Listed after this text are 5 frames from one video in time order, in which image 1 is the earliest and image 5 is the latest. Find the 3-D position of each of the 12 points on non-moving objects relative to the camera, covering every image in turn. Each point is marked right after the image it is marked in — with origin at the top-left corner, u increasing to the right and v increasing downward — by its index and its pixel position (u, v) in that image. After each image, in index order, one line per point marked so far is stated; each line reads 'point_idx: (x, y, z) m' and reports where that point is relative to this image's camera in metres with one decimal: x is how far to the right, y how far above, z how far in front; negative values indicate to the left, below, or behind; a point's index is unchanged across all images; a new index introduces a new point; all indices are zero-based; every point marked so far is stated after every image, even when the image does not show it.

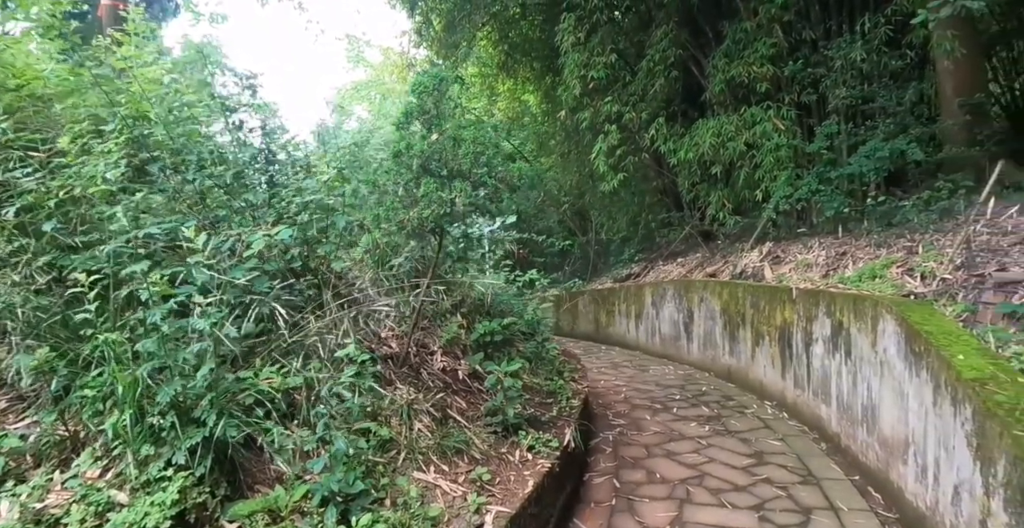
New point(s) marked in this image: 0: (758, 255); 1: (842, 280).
0: (+2.5, +0.1, +5.6) m
1: (+2.3, -0.1, +3.8) m
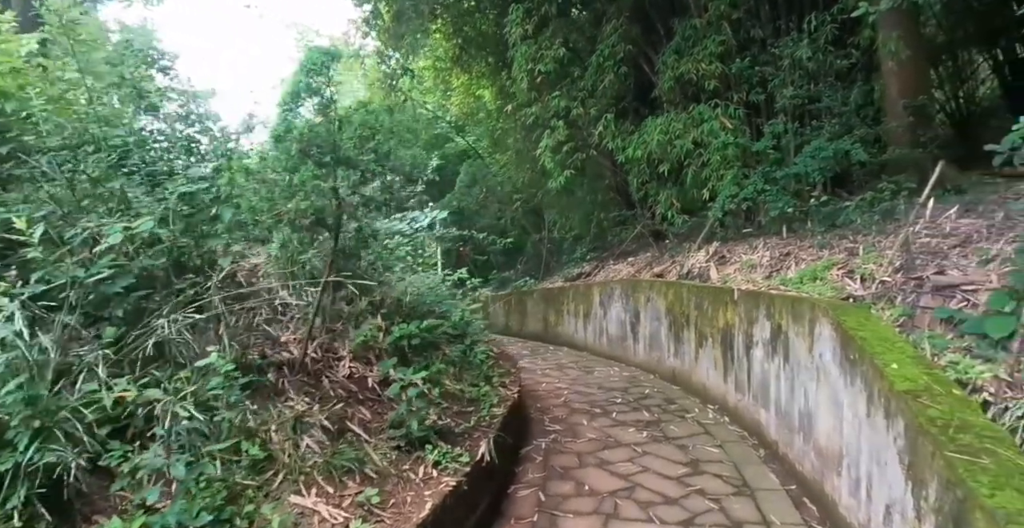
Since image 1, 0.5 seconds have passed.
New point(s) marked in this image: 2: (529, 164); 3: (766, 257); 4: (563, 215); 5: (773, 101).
0: (+1.9, +0.1, +5.5) m
1: (+1.8, -0.1, +3.7) m
2: (+0.3, +1.6, +9.1) m
3: (+2.1, +0.1, +4.5) m
4: (+0.8, +0.8, +9.3) m
5: (+2.5, +1.6, +5.5) m
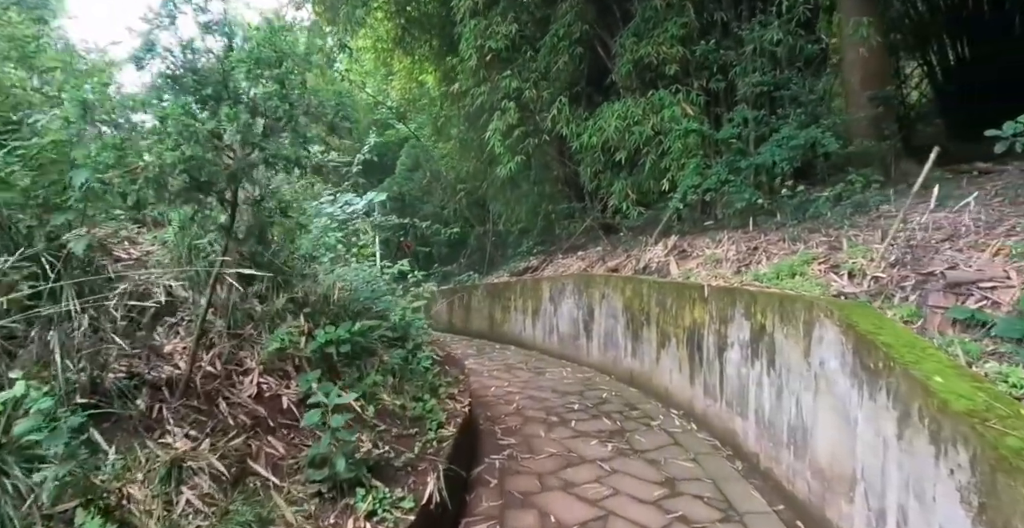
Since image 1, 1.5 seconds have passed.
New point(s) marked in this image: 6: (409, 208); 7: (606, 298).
0: (+1.4, +0.1, +5.2) m
1: (+1.5, -0.1, +3.4) m
2: (-0.6, +1.7, +8.6) m
3: (+1.7, +0.1, +4.2) m
4: (0.0, +0.9, +8.9) m
5: (+2.1, +1.6, +5.2) m
6: (-2.1, +1.1, +10.4) m
7: (+0.9, -0.3, +5.1) m
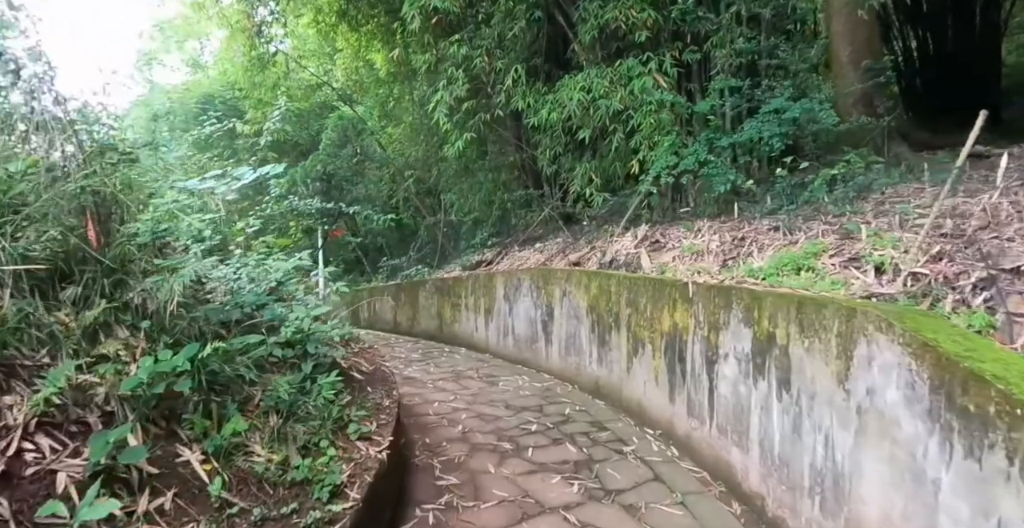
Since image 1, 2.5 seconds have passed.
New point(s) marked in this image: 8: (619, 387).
0: (+1.0, +0.2, +4.6) m
1: (+1.2, 0.0, +2.9) m
2: (-1.2, +1.8, +7.8) m
3: (+1.3, +0.1, +3.6) m
4: (-0.7, +1.0, +8.1) m
5: (+1.6, +1.7, +4.7) m
6: (-2.9, +1.2, +9.5) m
7: (+0.5, -0.3, +4.4) m
8: (+0.7, -0.8, +3.8) m
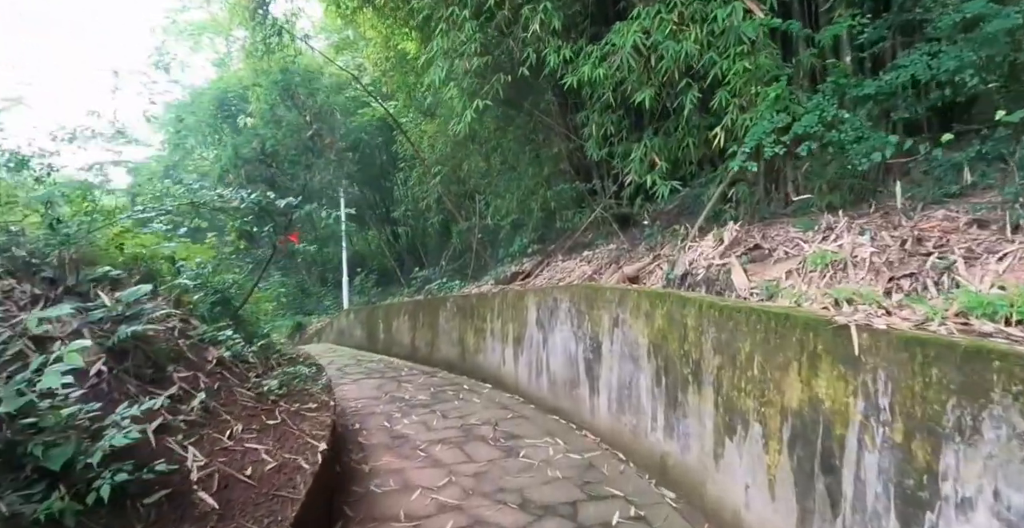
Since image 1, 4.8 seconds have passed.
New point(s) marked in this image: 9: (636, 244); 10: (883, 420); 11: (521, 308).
0: (+1.2, +0.1, +3.2) m
1: (+1.2, -0.1, +1.4) m
2: (-0.7, +1.7, +6.6) m
3: (+1.4, +0.1, +2.2) m
4: (-0.2, +0.9, +6.9) m
5: (+1.8, +1.6, +3.2) m
6: (-2.2, +1.1, +8.5) m
7: (+0.6, -0.3, +3.1) m
8: (+0.8, -0.9, +2.4) m
9: (+1.0, +0.2, +4.5) m
10: (+0.9, -0.4, +1.4) m
11: (+0.1, -0.3, +4.2) m
